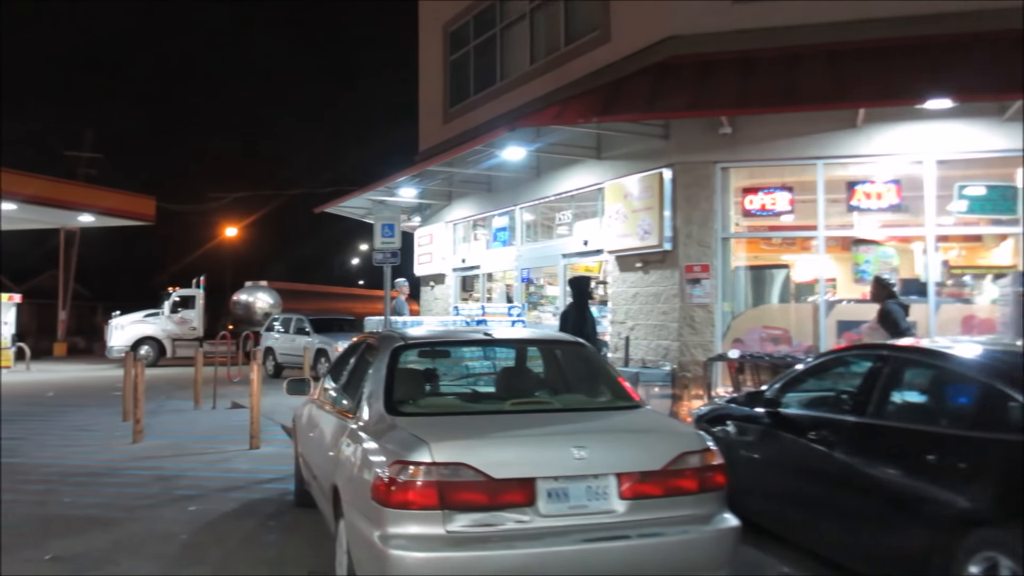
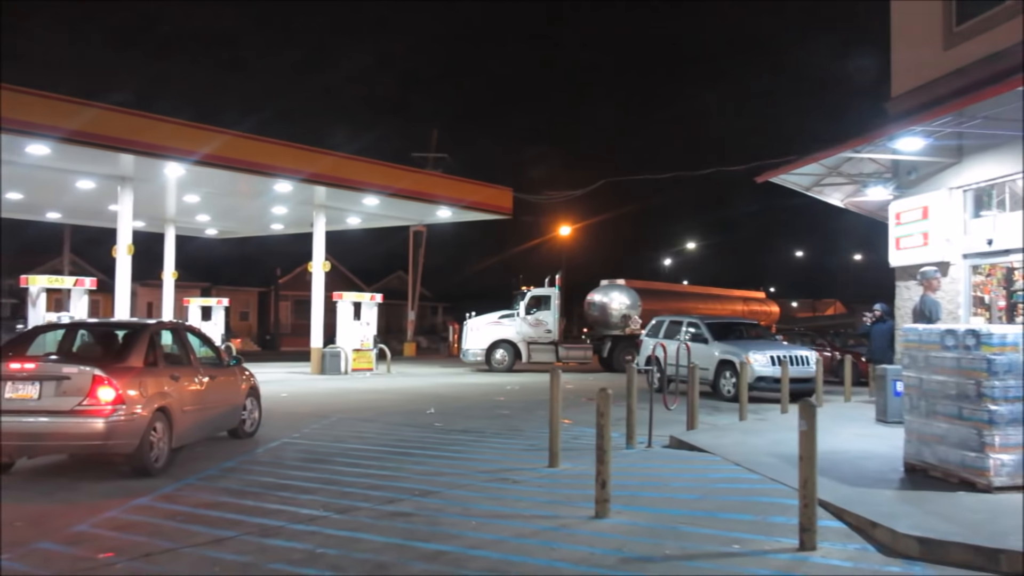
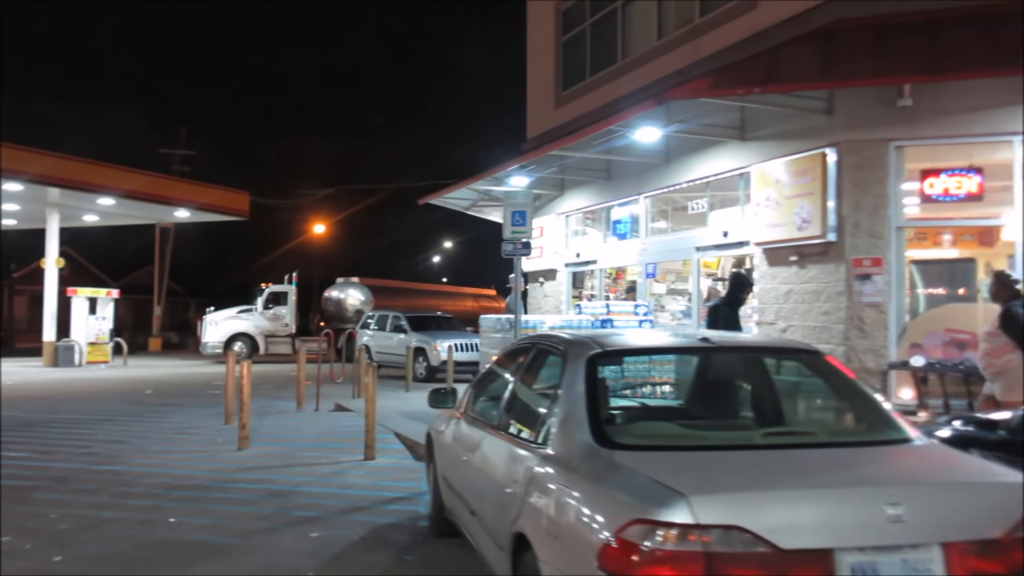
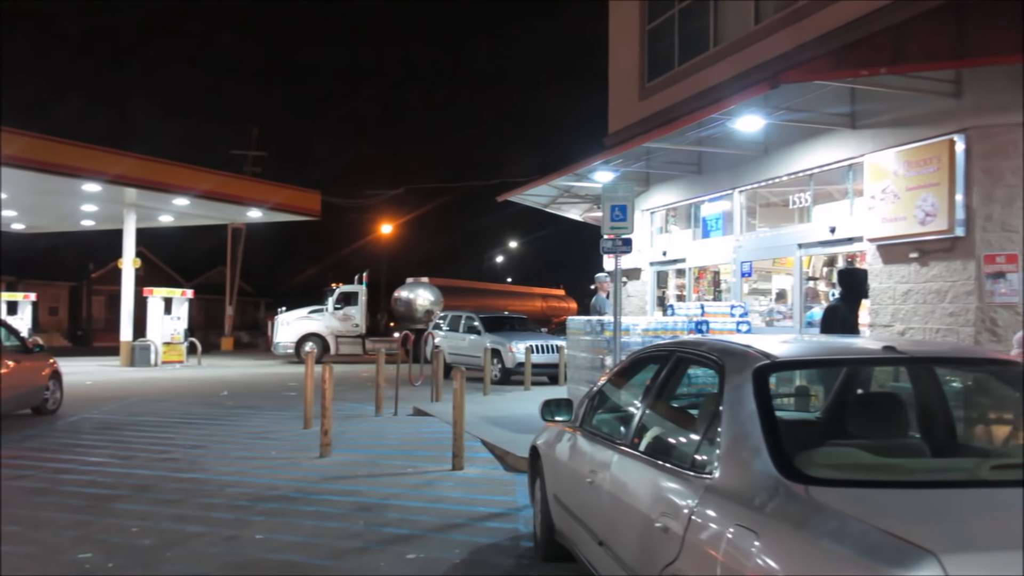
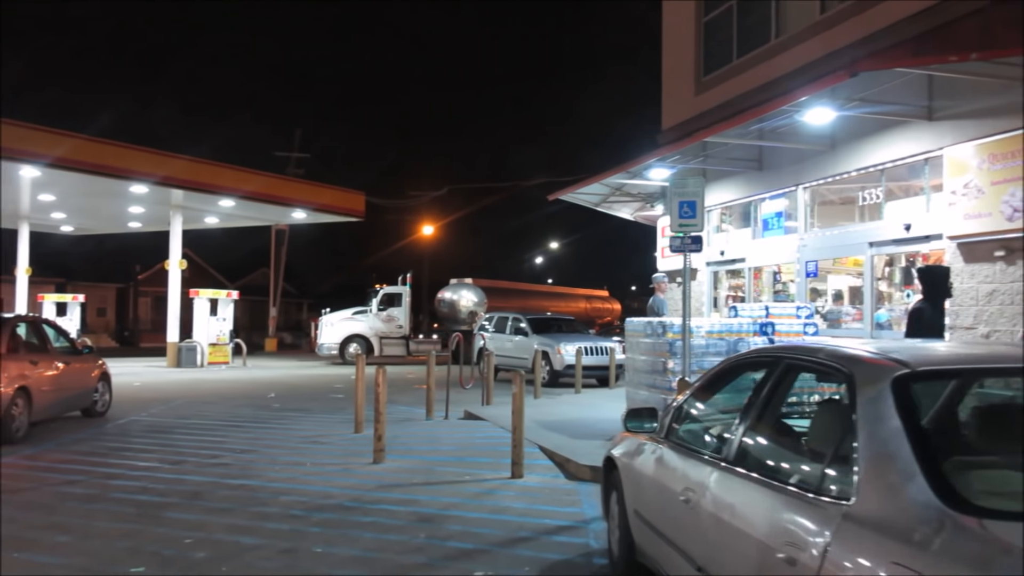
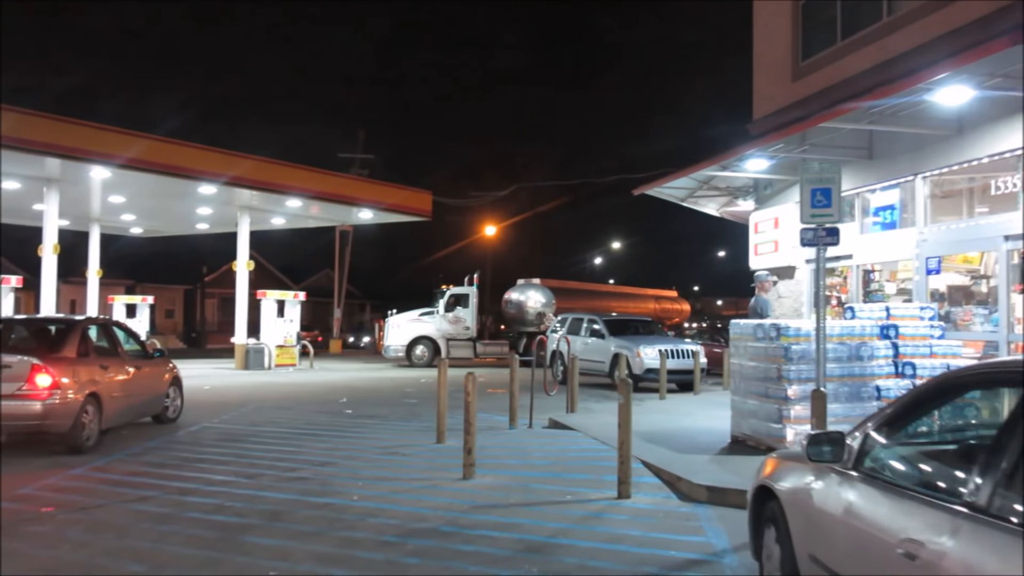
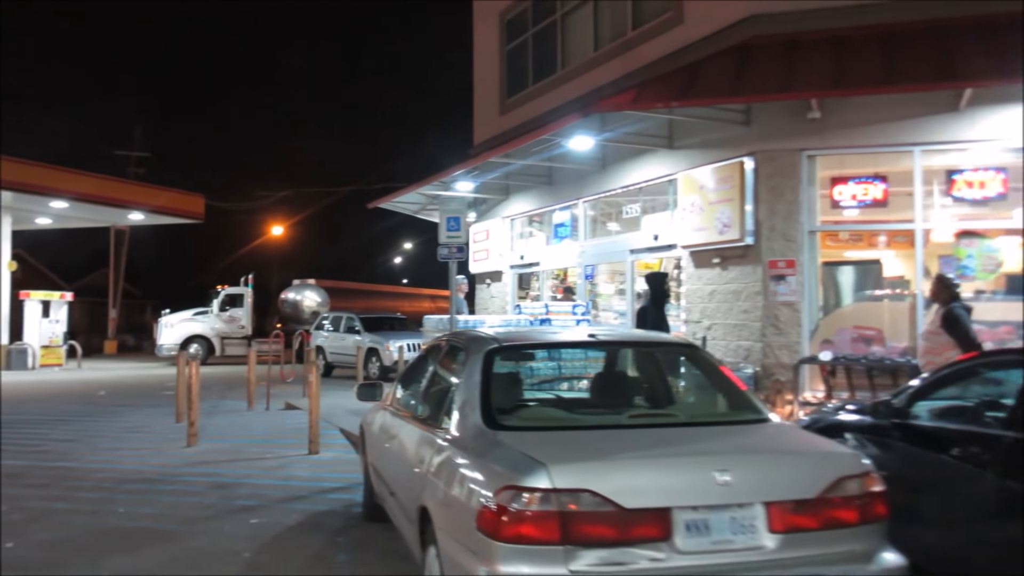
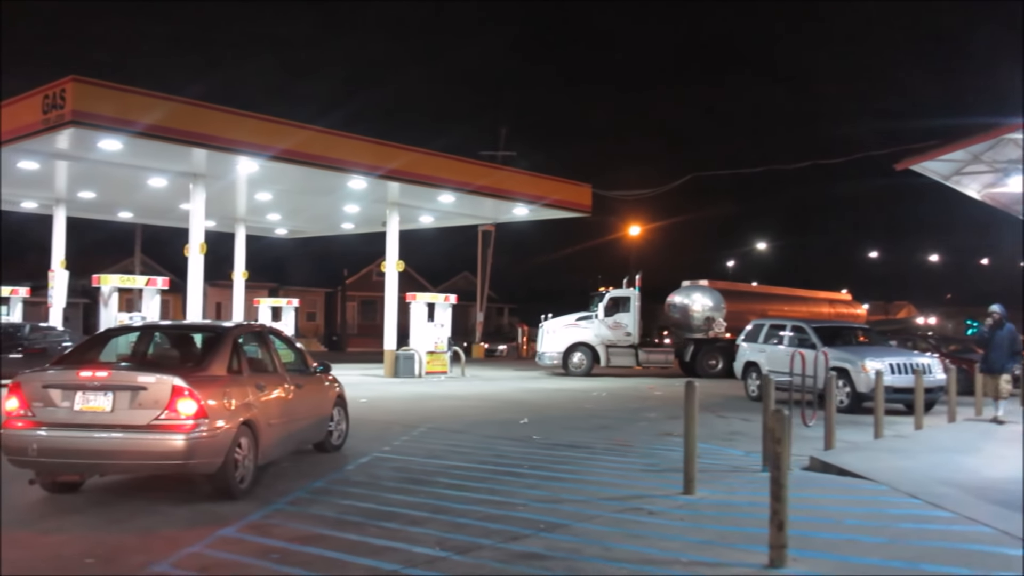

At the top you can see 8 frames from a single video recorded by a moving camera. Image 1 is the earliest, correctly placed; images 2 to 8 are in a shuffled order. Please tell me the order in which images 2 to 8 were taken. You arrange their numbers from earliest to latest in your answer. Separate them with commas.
7, 3, 4, 5, 6, 2, 8
